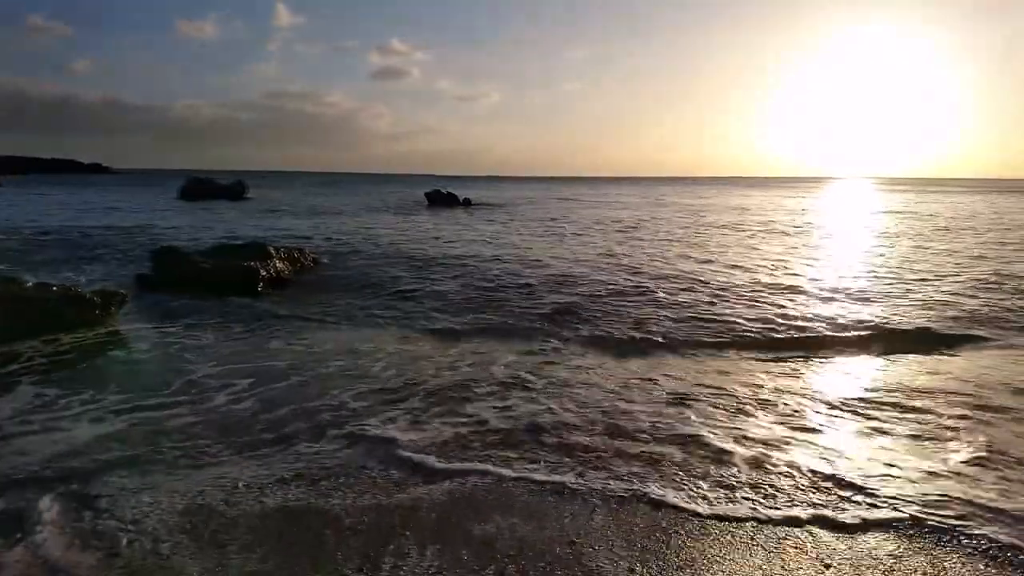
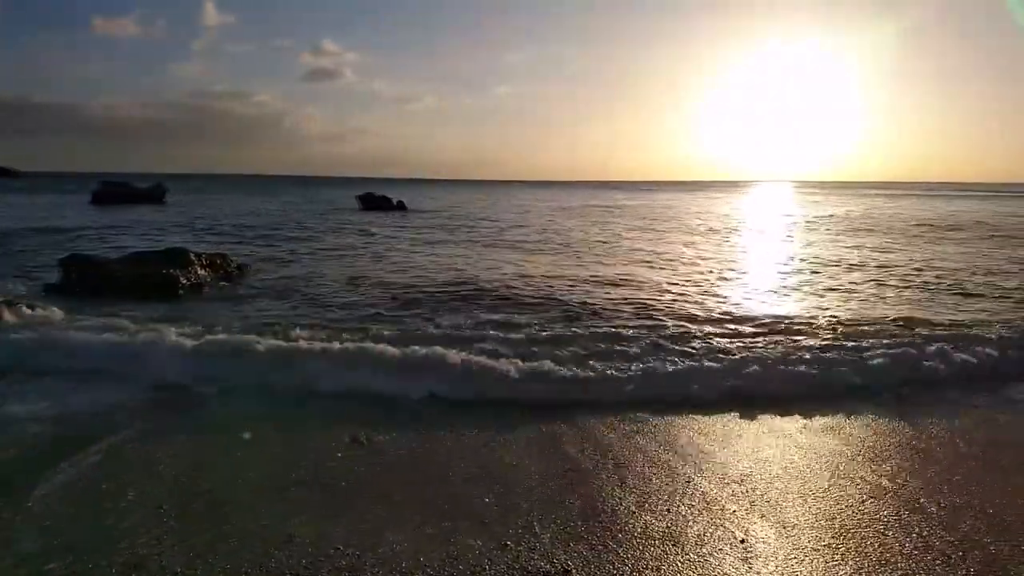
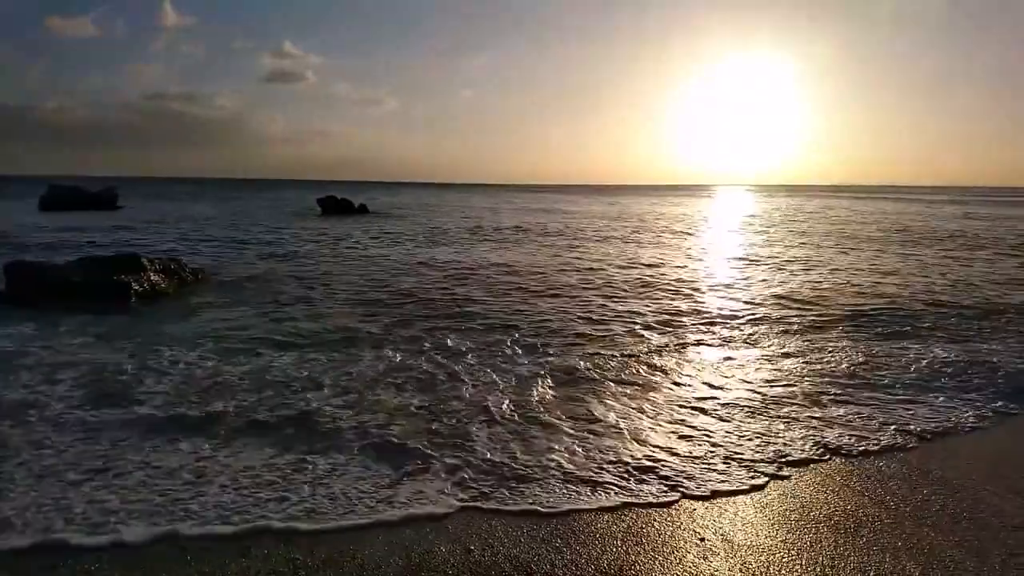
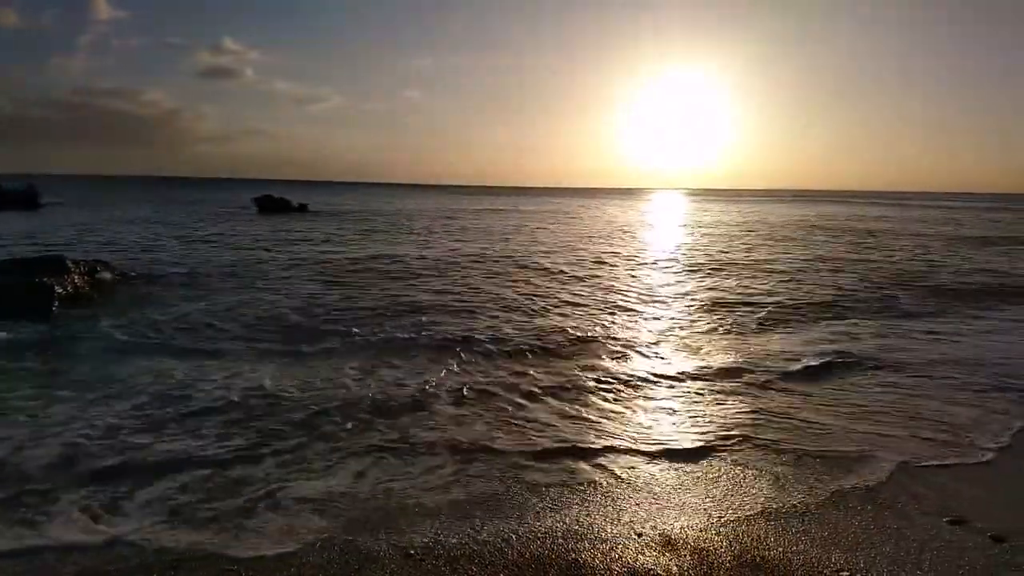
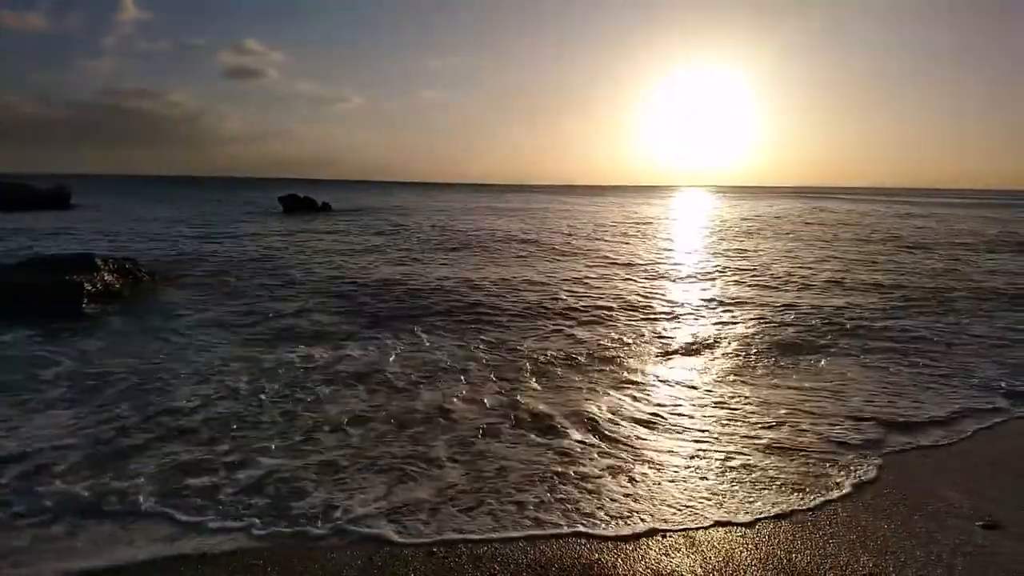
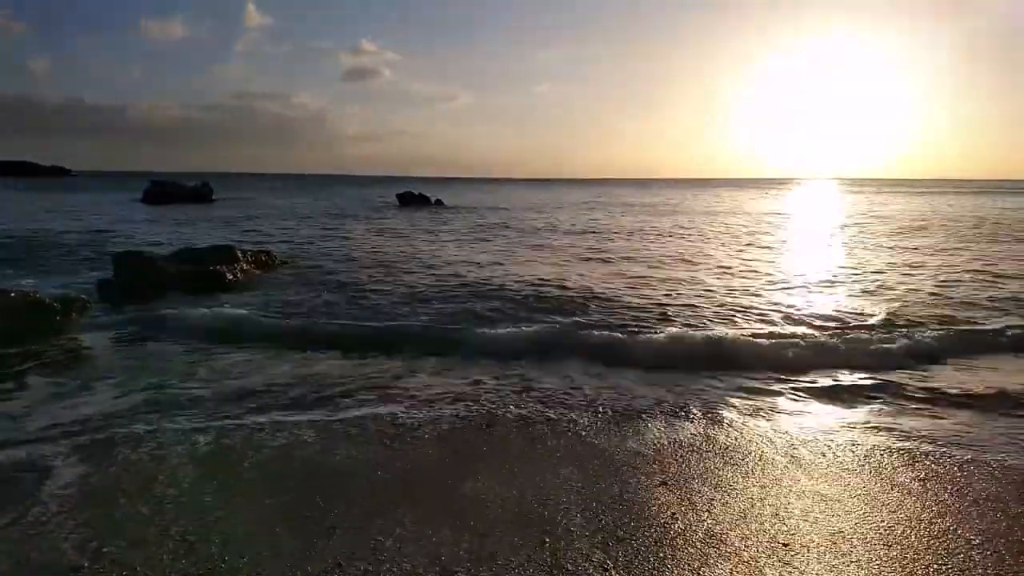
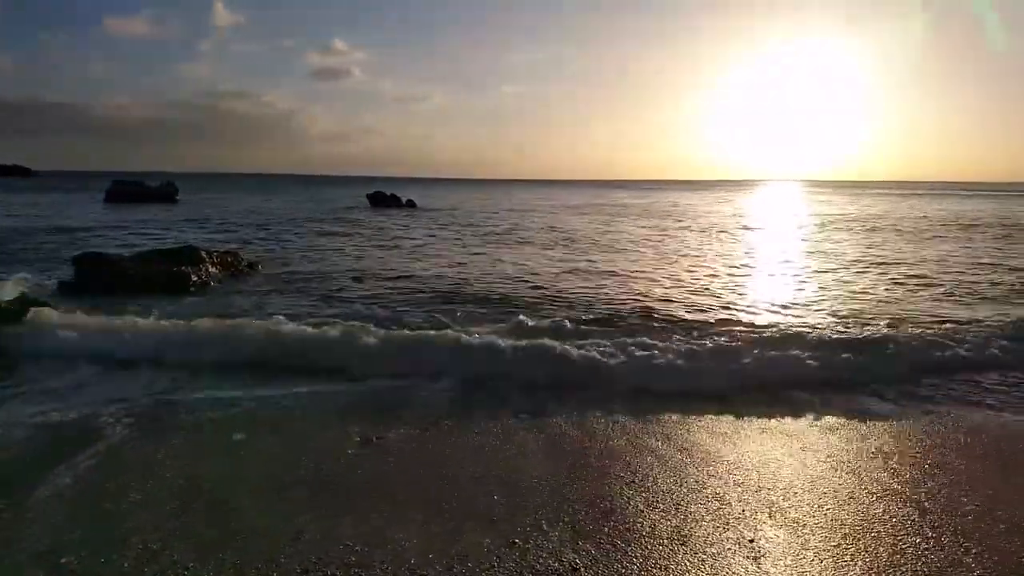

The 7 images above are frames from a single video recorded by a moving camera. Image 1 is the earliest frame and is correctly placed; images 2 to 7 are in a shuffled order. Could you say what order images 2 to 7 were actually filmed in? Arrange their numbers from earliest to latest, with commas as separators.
6, 7, 2, 3, 5, 4
